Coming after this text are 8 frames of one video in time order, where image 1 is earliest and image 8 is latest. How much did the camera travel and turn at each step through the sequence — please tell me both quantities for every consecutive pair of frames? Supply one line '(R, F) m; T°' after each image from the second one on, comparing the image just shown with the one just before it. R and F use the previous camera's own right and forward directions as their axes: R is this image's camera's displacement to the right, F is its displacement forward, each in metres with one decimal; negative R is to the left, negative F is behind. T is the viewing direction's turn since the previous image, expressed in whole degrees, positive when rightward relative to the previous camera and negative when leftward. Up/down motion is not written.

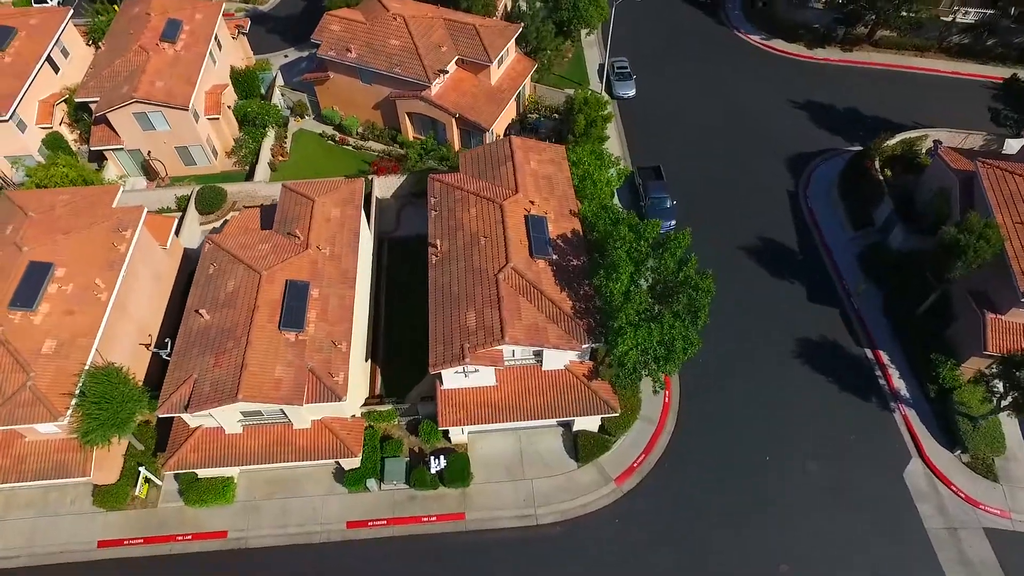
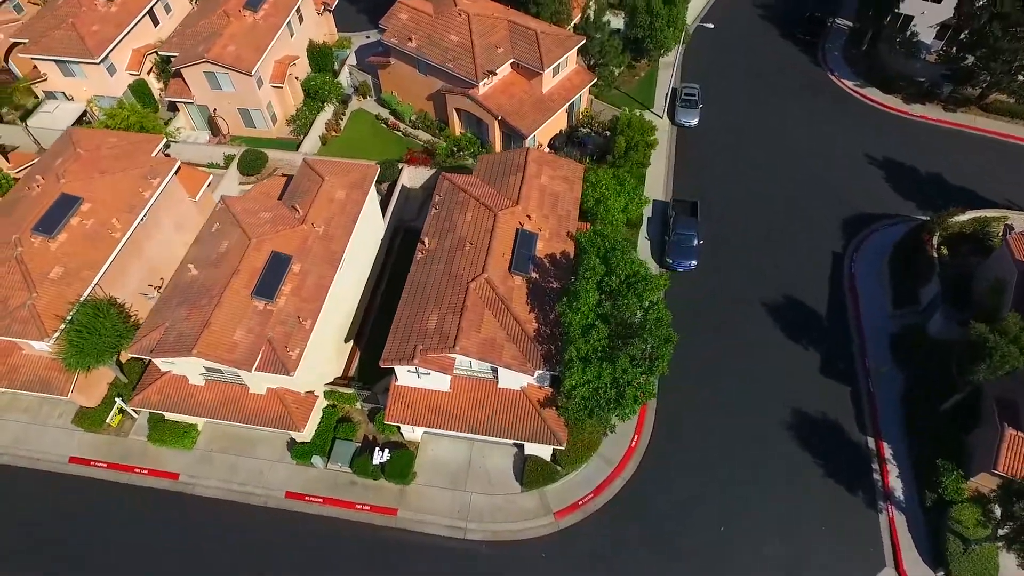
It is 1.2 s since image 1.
(+4.5, +0.7) m; -8°
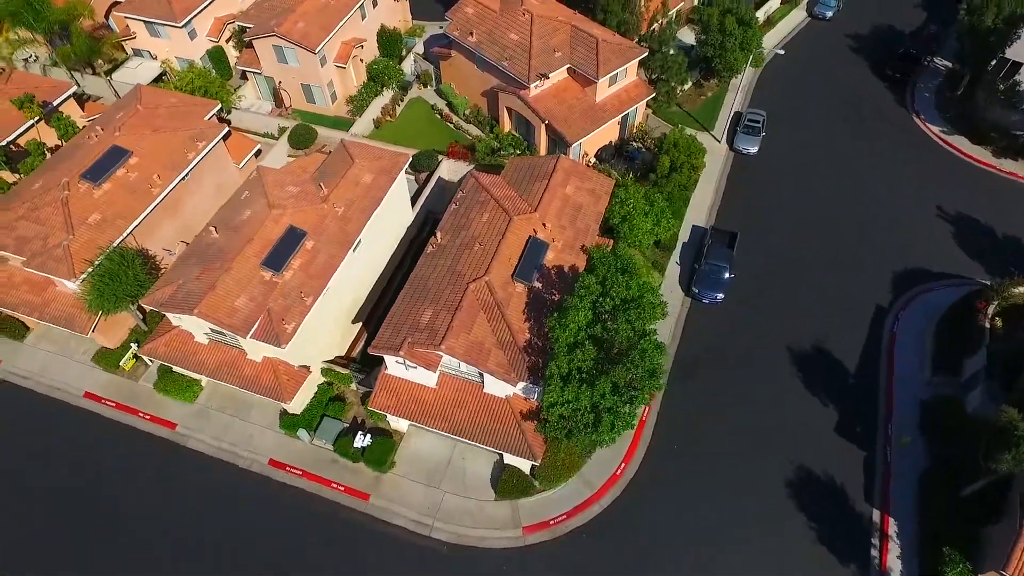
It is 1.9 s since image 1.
(+2.6, +0.5) m; -6°
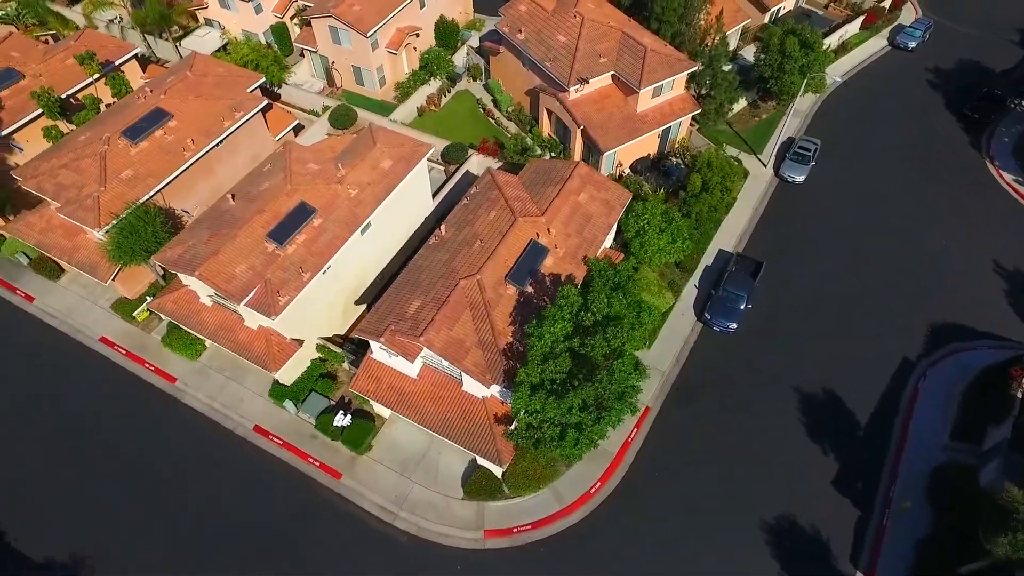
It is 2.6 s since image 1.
(+2.7, +0.4) m; -6°
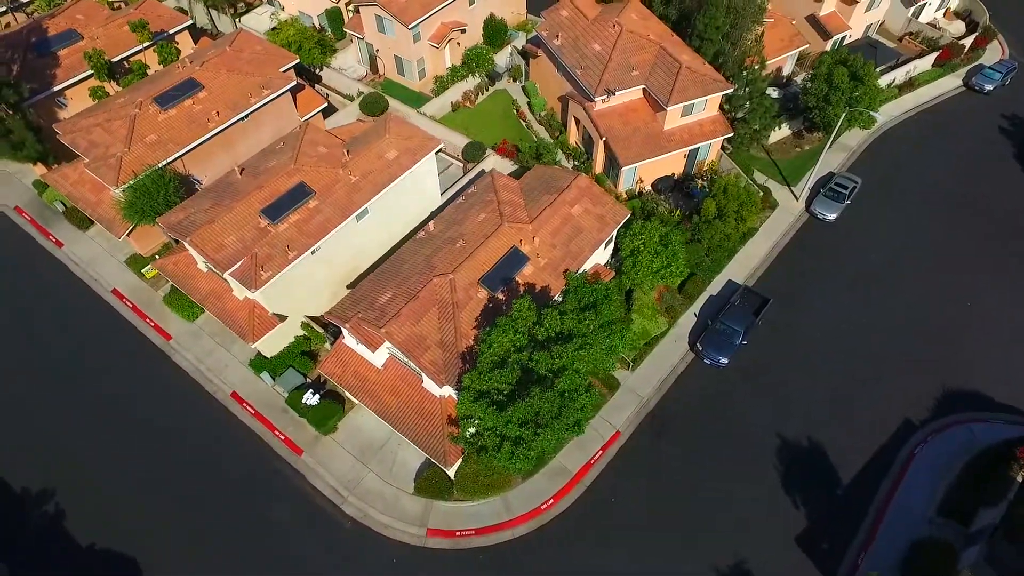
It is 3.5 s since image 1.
(+3.5, +0.3) m; -6°
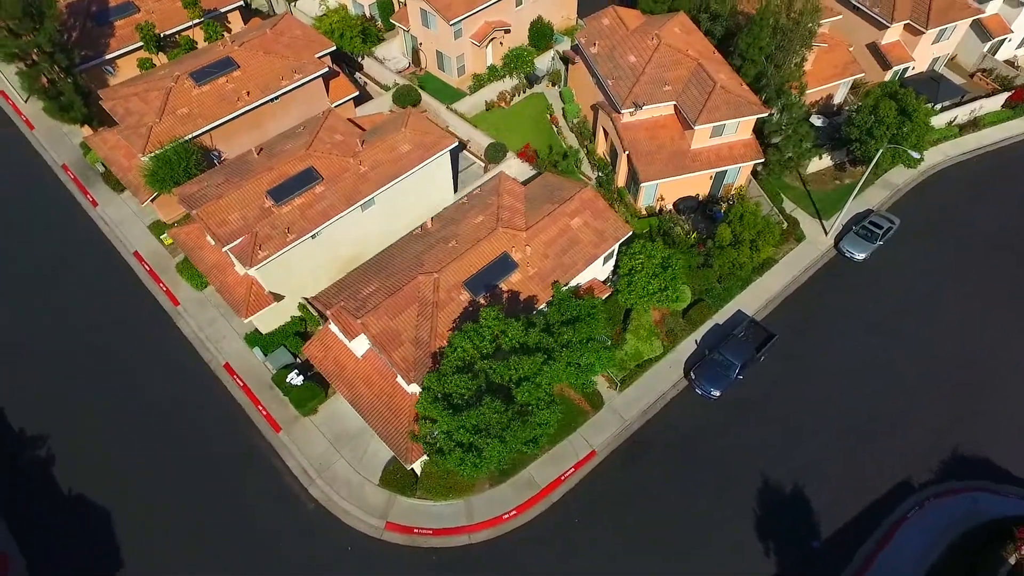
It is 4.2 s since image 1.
(+2.7, +0.3) m; -5°
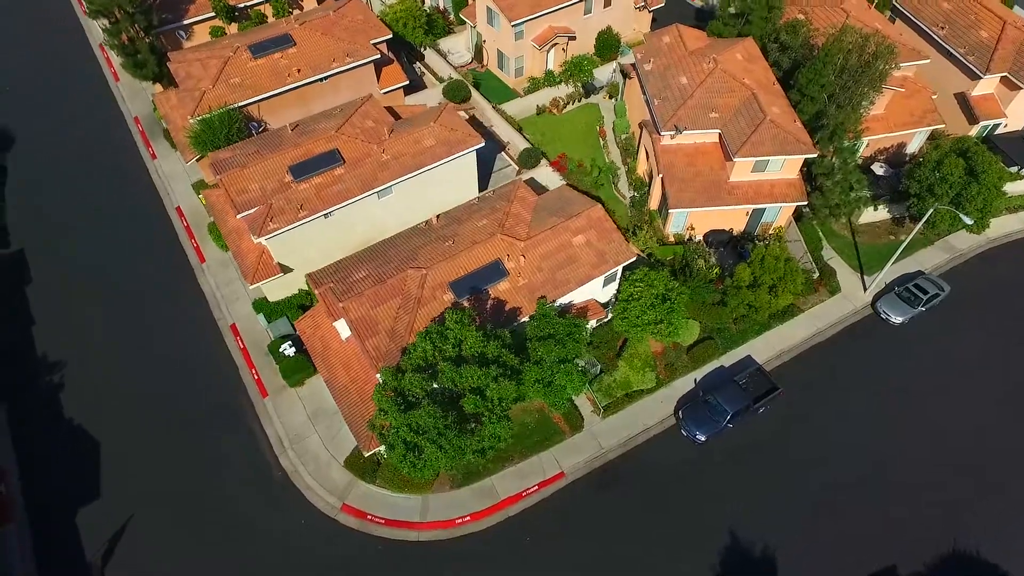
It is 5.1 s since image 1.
(+3.4, +0.4) m; -7°
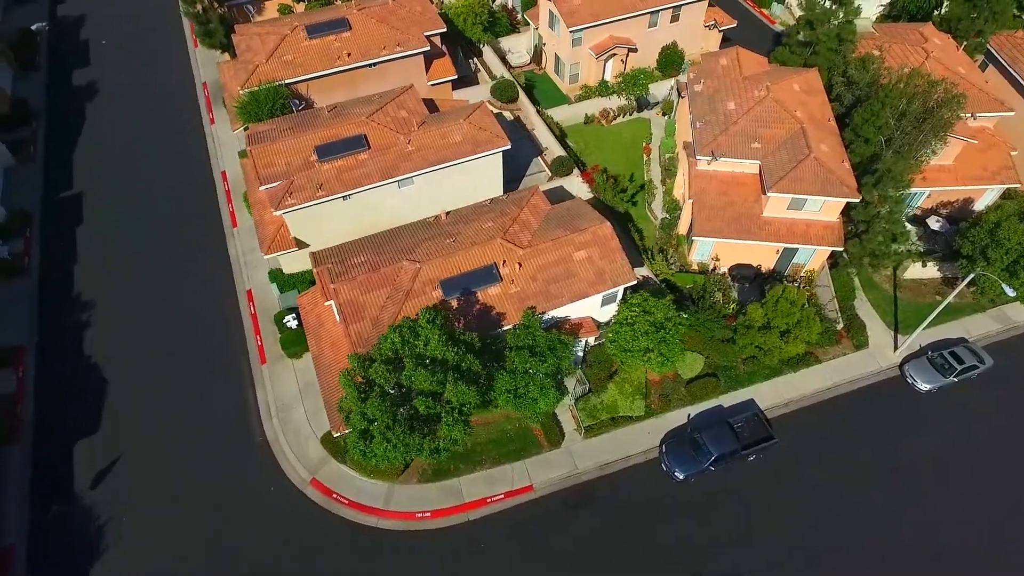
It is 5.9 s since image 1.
(+3.0, +0.3) m; -6°
